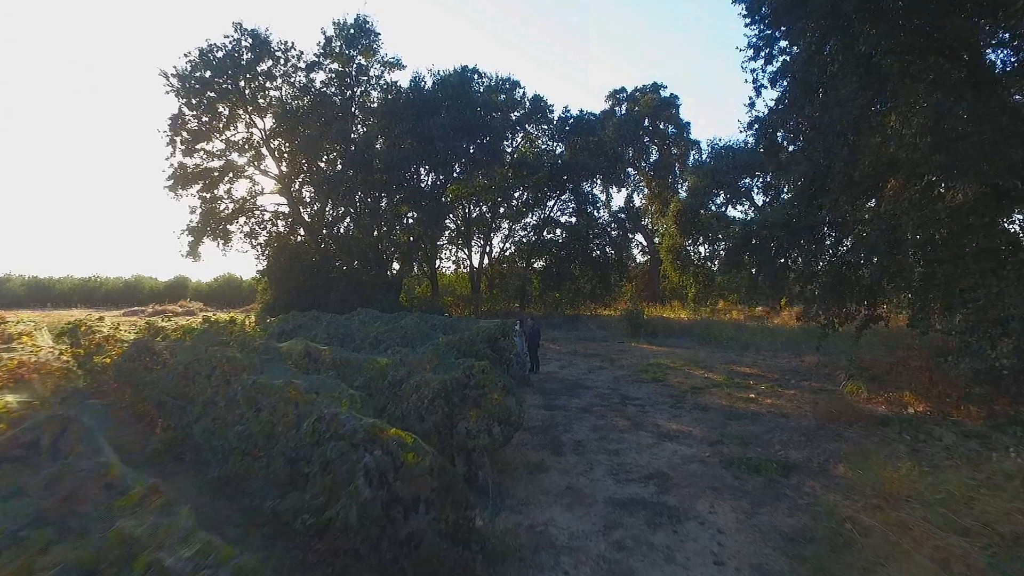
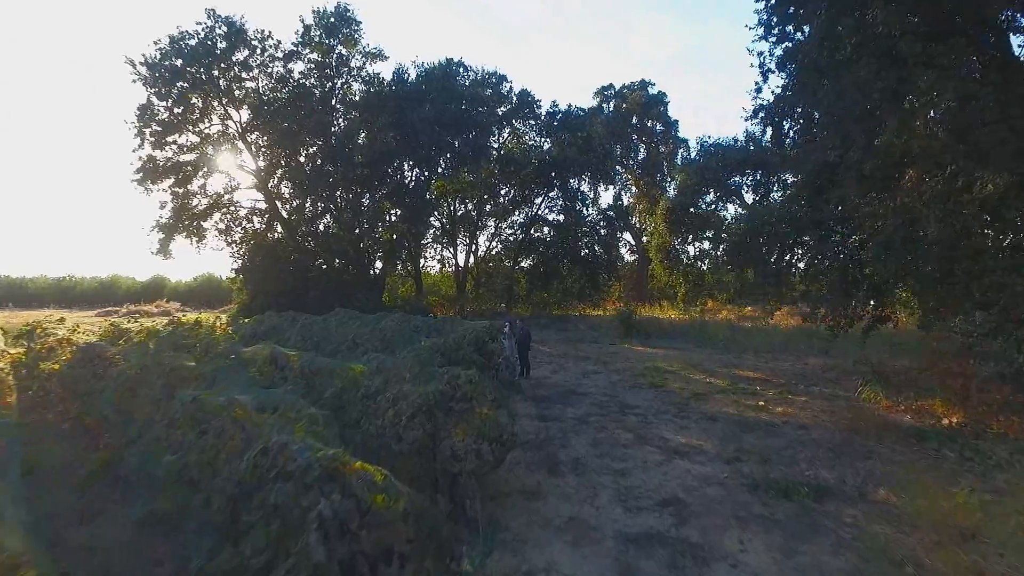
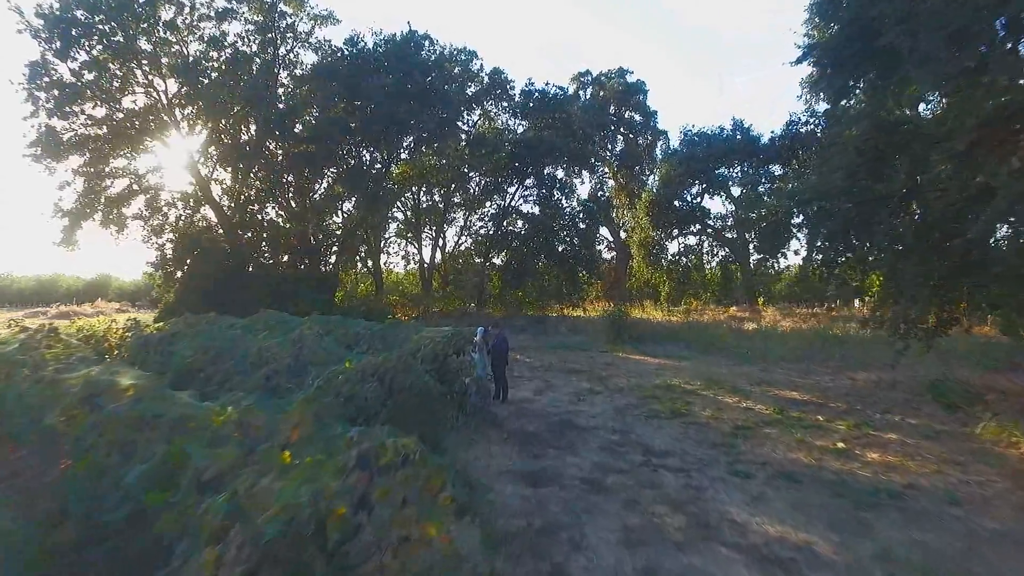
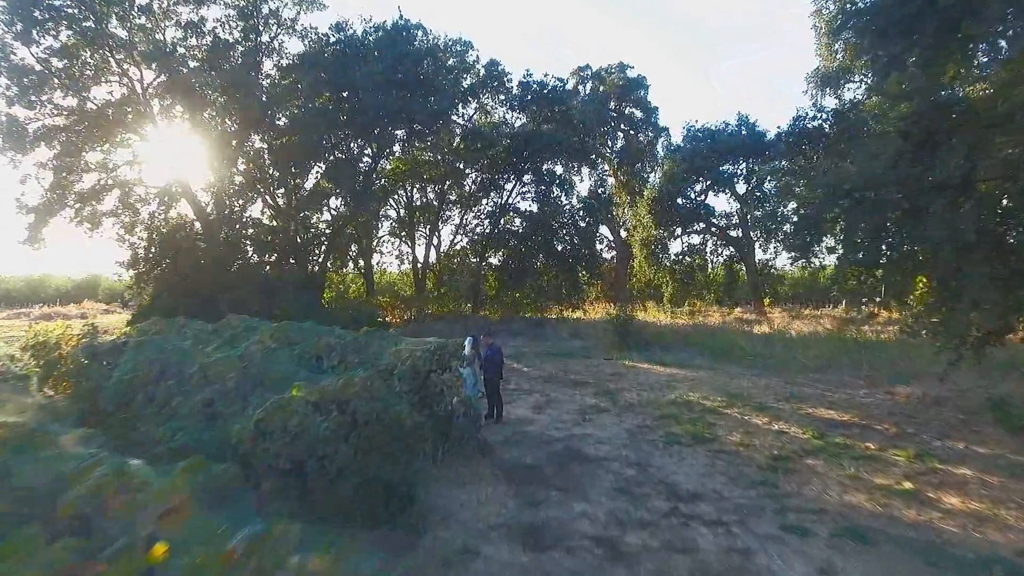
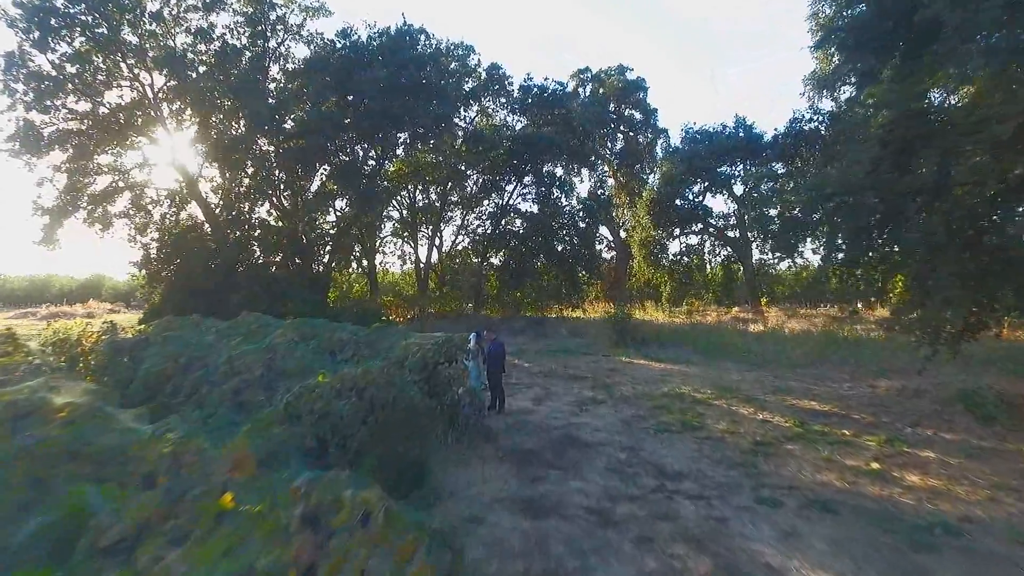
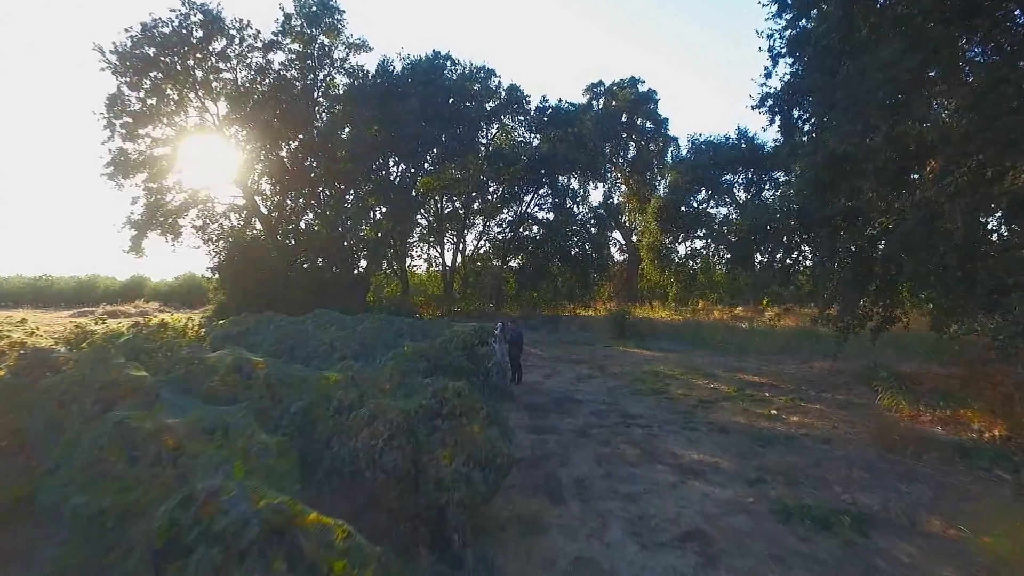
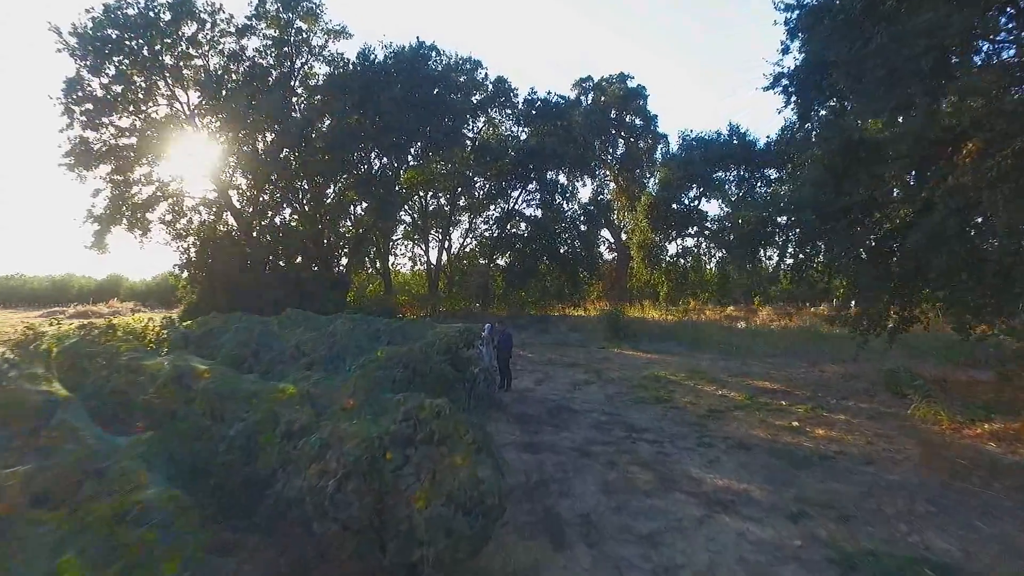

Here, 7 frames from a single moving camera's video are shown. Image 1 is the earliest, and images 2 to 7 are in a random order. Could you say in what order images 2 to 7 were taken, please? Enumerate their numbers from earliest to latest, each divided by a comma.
2, 6, 7, 3, 5, 4
